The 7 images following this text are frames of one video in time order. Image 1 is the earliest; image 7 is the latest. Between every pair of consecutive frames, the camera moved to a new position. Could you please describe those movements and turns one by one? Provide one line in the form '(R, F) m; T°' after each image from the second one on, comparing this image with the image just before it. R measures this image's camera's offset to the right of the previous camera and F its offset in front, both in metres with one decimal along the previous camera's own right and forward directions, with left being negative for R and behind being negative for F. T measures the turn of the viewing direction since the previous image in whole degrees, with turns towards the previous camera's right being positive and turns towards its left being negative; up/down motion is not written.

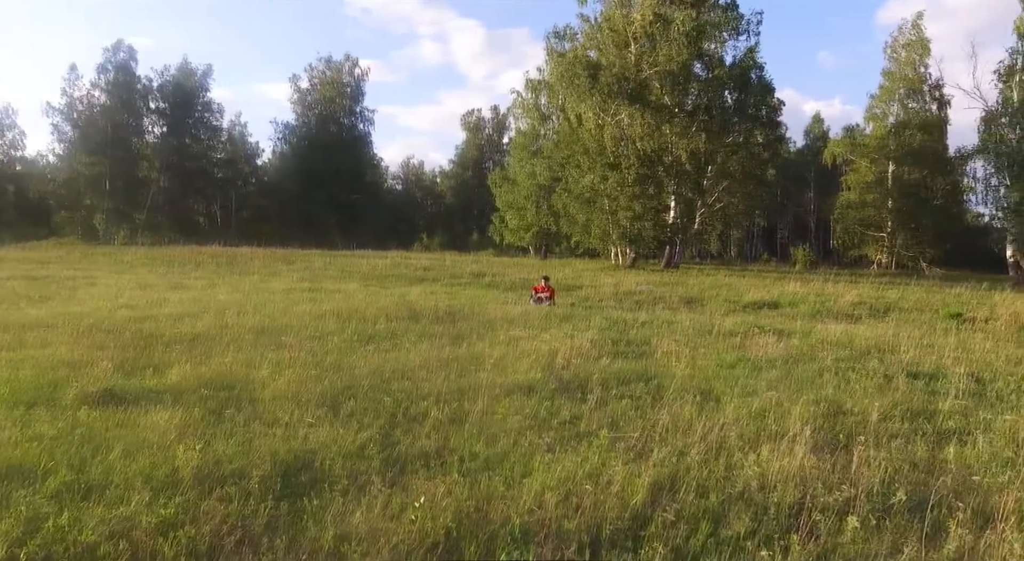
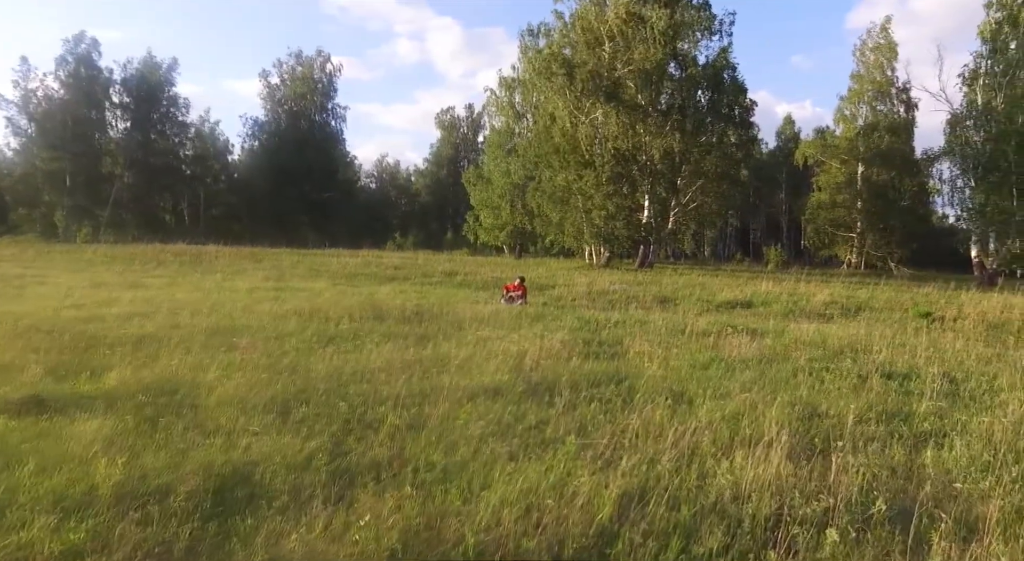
(+0.1, +0.3) m; +2°
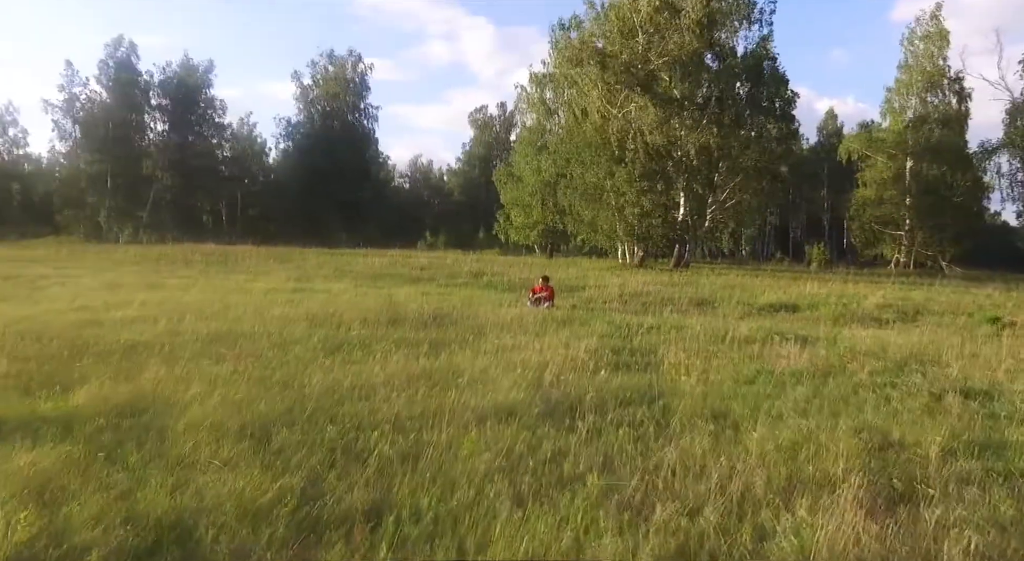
(+0.1, +0.9) m; -3°
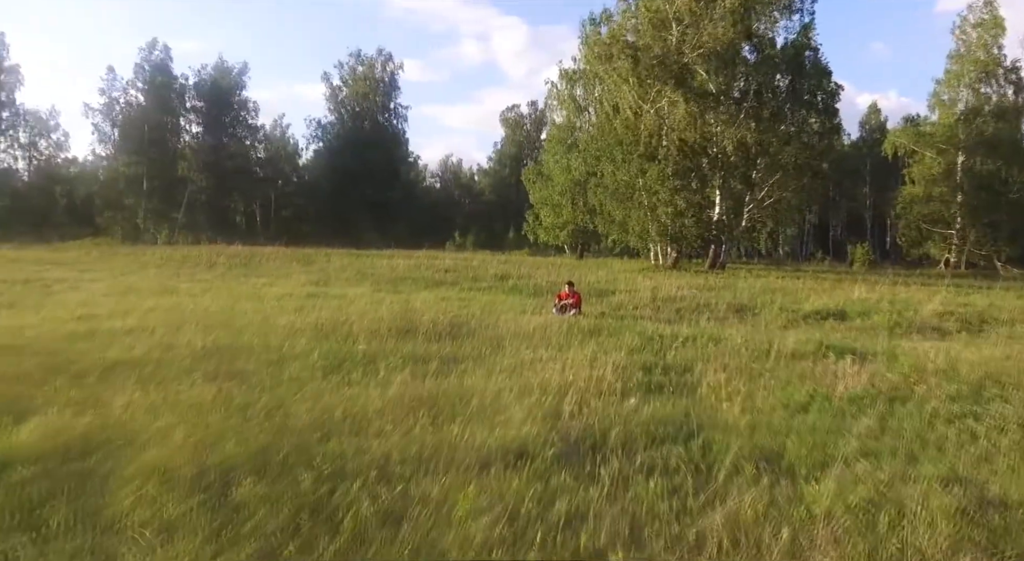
(+0.1, +1.0) m; -2°
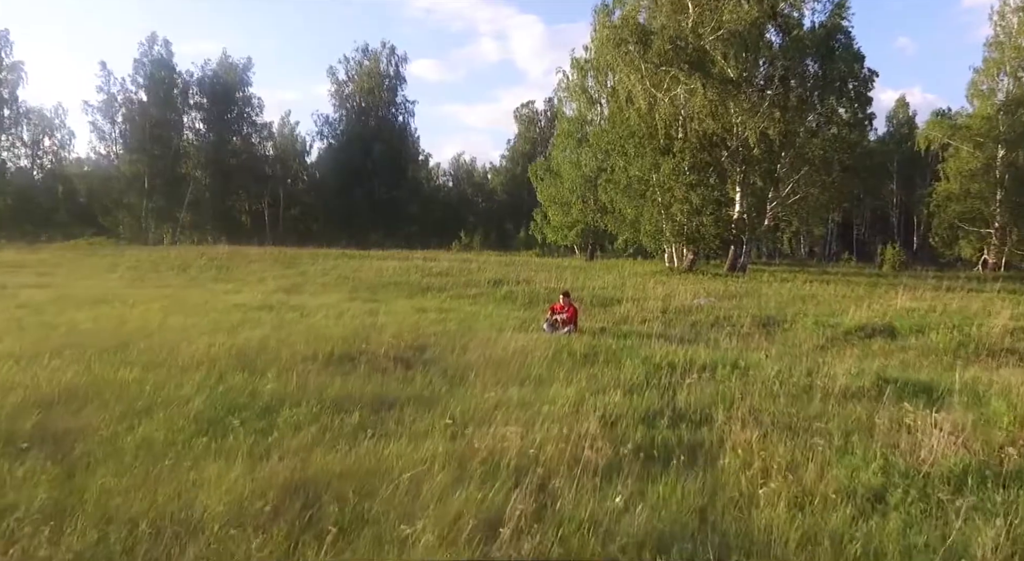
(+0.5, +2.3) m; -1°
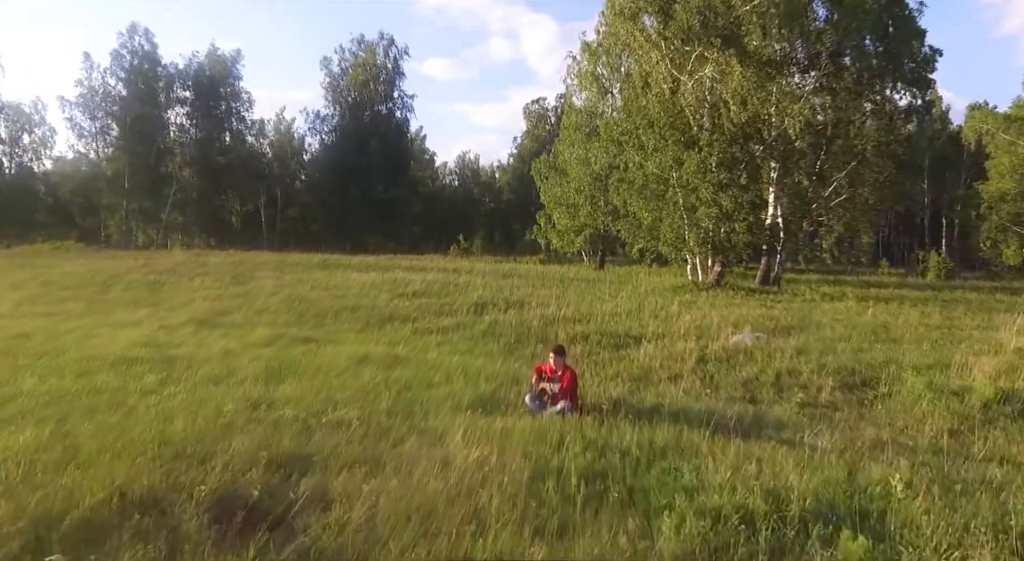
(+0.5, +4.2) m; -1°
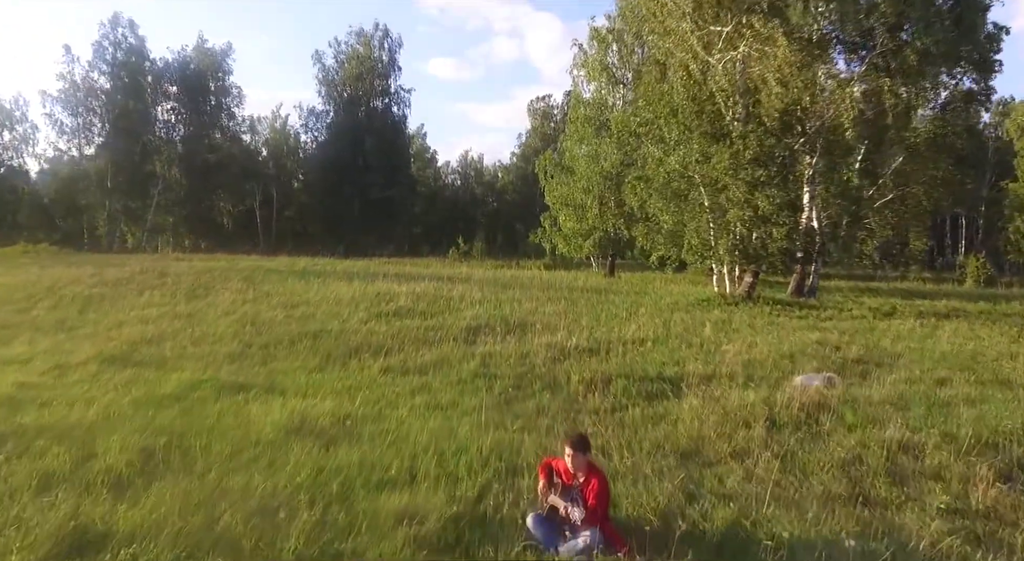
(+0.1, +3.0) m; 0°
